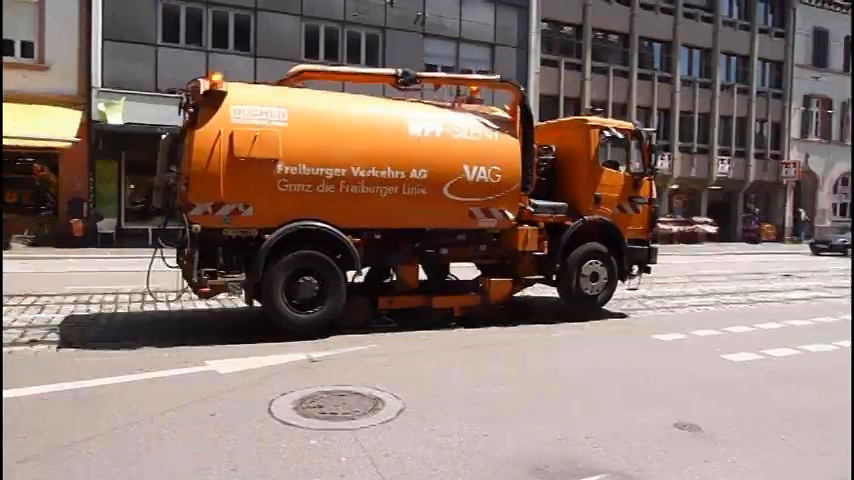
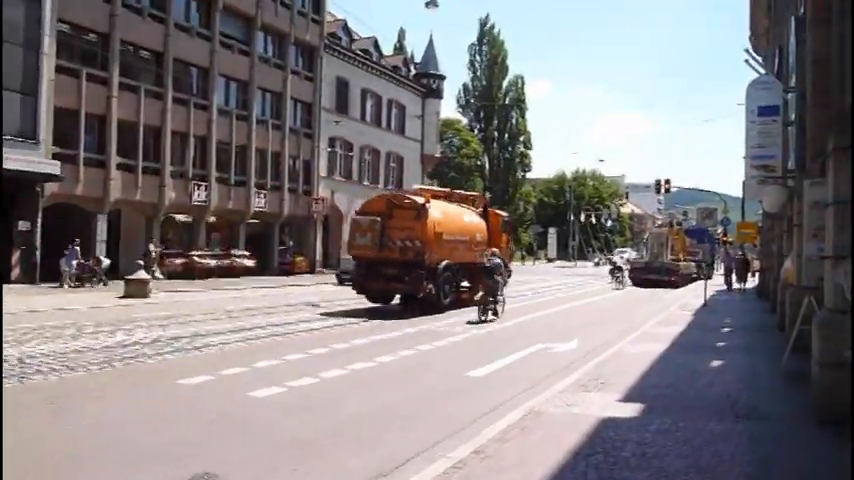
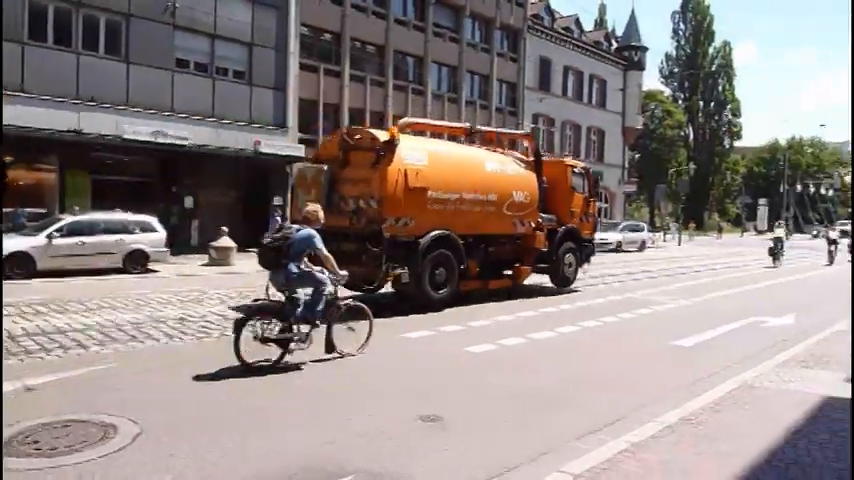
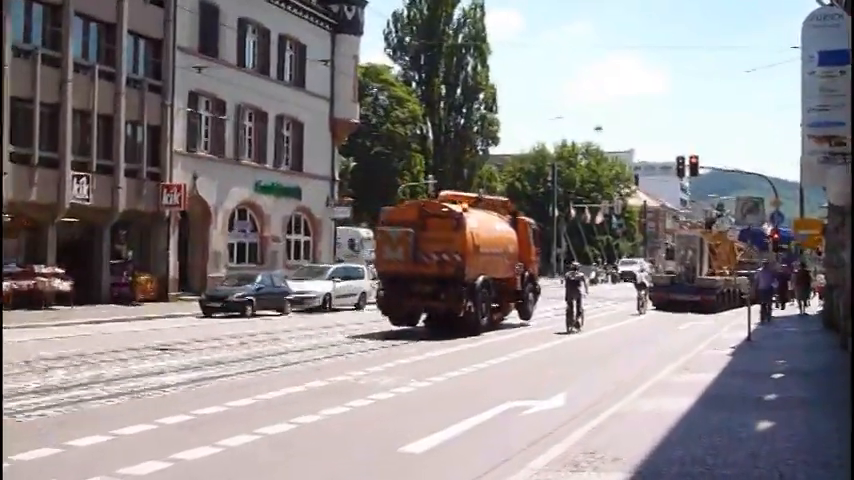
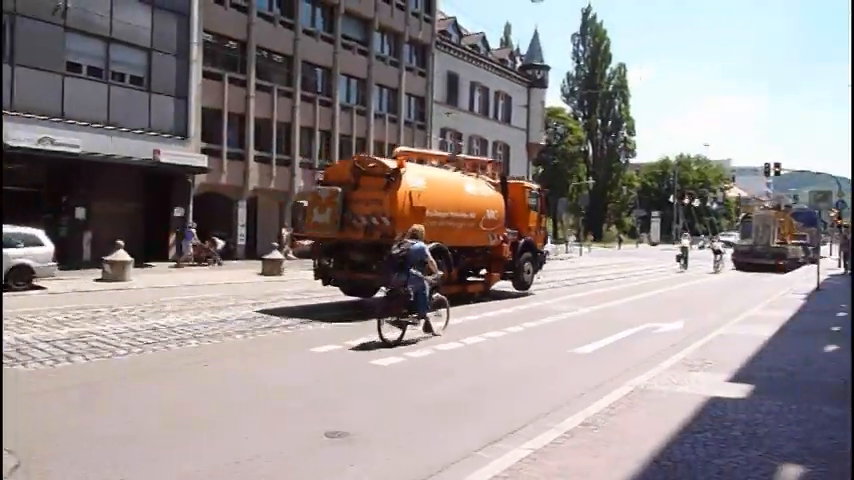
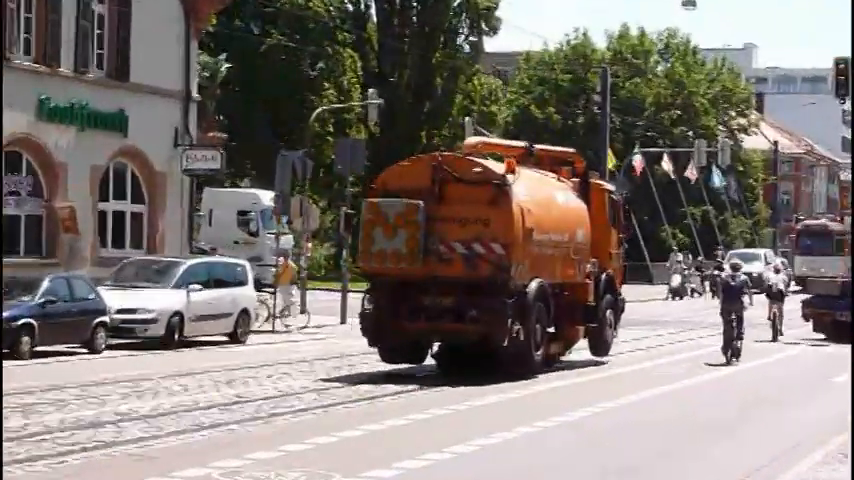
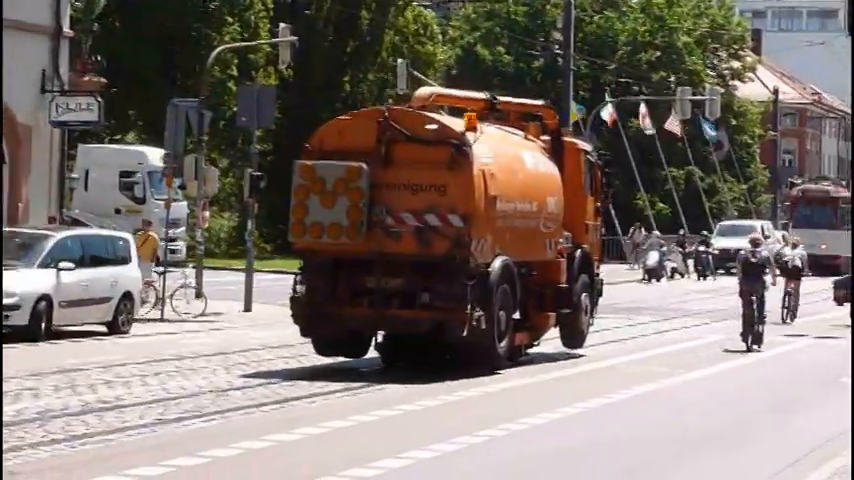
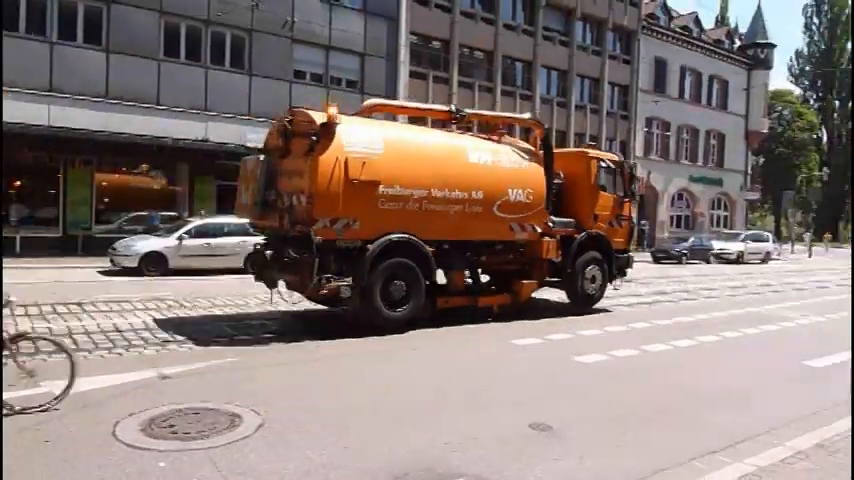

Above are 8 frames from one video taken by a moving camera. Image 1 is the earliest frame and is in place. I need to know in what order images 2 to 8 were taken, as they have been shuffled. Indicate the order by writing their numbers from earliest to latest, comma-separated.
8, 3, 5, 2, 4, 6, 7
